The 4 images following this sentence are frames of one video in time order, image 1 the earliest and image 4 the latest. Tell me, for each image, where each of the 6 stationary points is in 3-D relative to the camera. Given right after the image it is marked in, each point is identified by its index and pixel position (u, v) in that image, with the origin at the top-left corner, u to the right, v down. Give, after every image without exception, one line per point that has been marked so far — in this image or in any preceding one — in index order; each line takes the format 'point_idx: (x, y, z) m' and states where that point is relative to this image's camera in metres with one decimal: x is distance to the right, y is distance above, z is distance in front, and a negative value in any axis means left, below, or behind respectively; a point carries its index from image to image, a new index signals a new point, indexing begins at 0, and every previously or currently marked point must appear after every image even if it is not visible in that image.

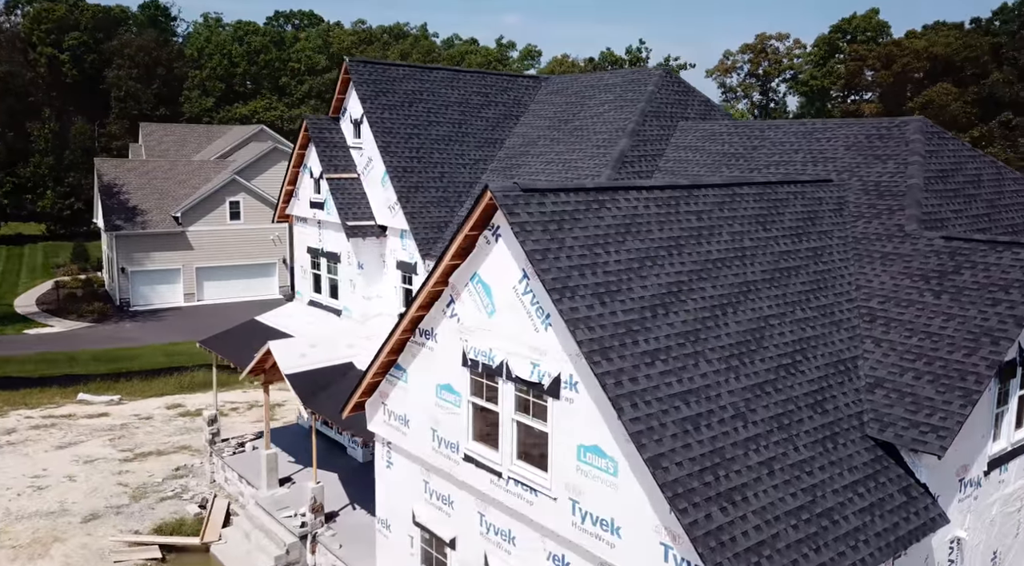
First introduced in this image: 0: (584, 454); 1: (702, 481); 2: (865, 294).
0: (+1.0, -2.4, +11.9) m
1: (+2.4, -2.5, +10.6) m
2: (+6.4, -0.2, +15.0) m
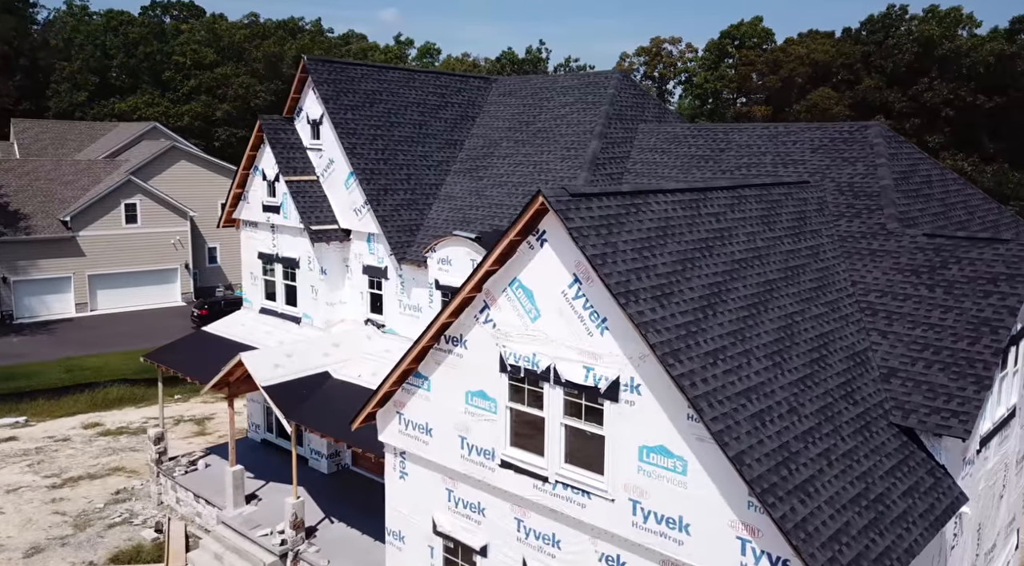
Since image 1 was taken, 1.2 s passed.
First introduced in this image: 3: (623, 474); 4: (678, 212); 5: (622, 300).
0: (+2.0, -2.5, +12.1) m
1: (+3.5, -2.5, +11.0) m
2: (+6.7, -0.1, +15.9) m
3: (+1.7, -2.9, +12.4) m
4: (+2.9, +1.2, +14.3) m
5: (+1.5, -0.2, +11.6) m
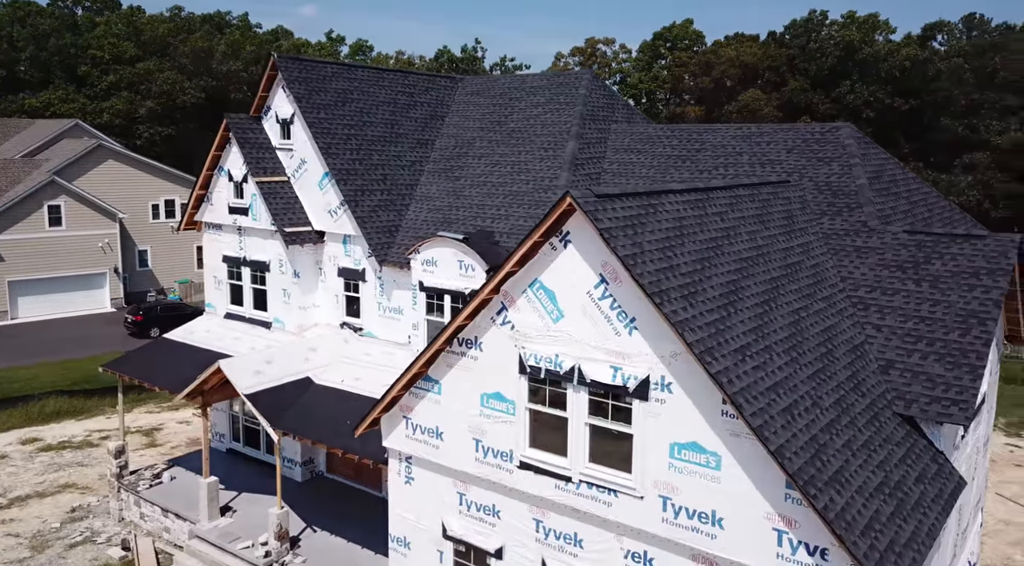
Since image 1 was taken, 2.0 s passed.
0: (+2.5, -2.5, +12.2) m
1: (+4.1, -2.5, +11.3) m
2: (+6.8, 0.0, +16.6) m
3: (+2.1, -2.9, +12.5) m
4: (+3.1, +1.2, +14.5) m
5: (+2.1, -0.2, +11.8) m
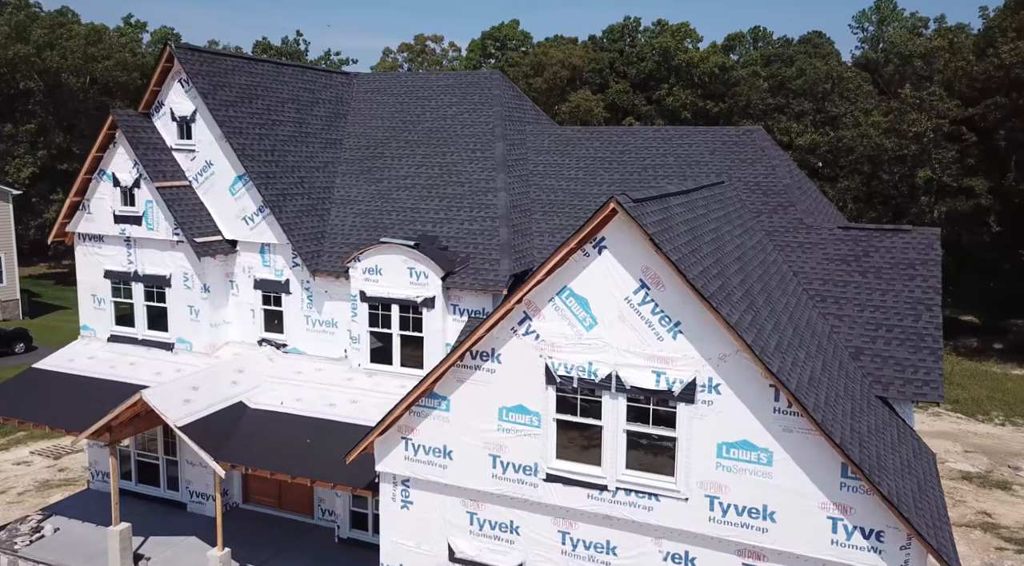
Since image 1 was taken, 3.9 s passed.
0: (+3.2, -2.5, +12.4) m
1: (+5.1, -2.5, +12.0) m
2: (+6.3, +0.1, +17.7) m
3: (+2.9, -2.9, +12.6) m
4: (+3.1, +1.2, +14.8) m
5: (+2.9, -0.3, +11.8) m
